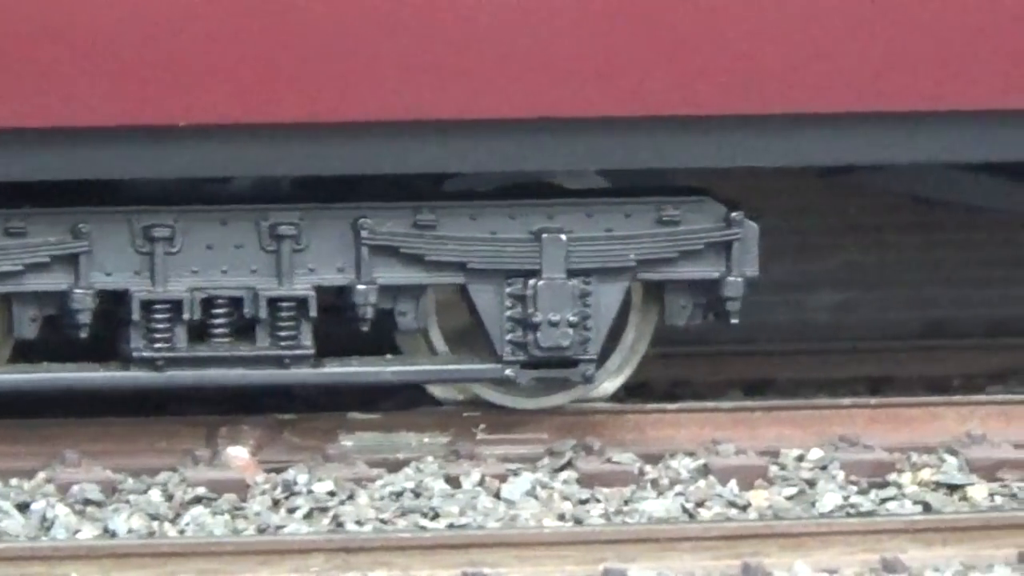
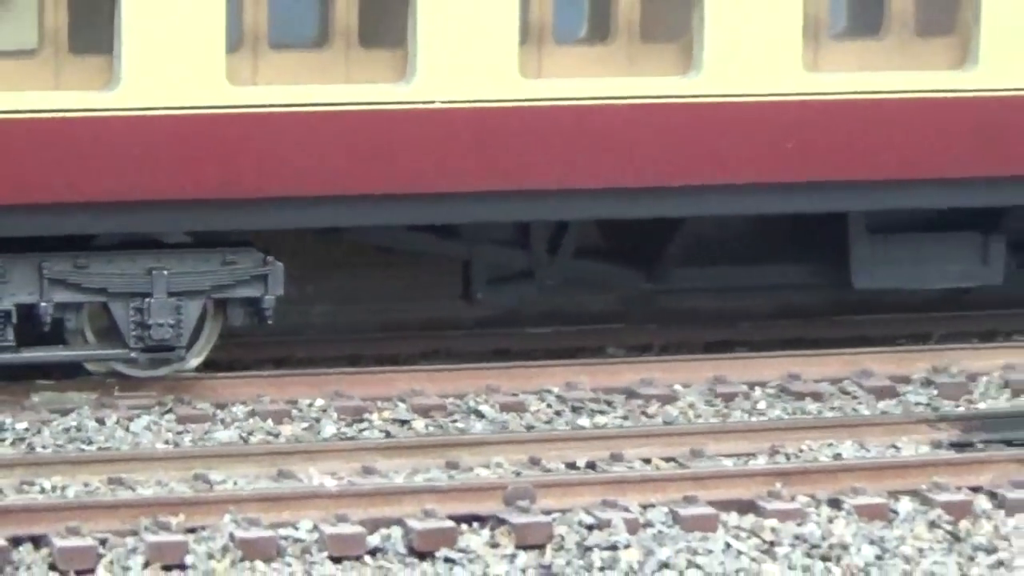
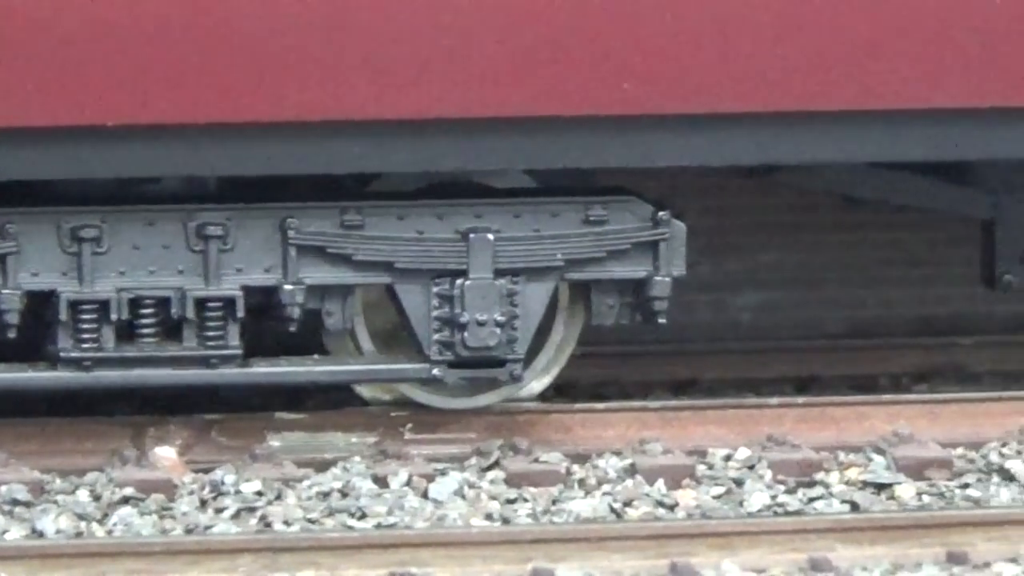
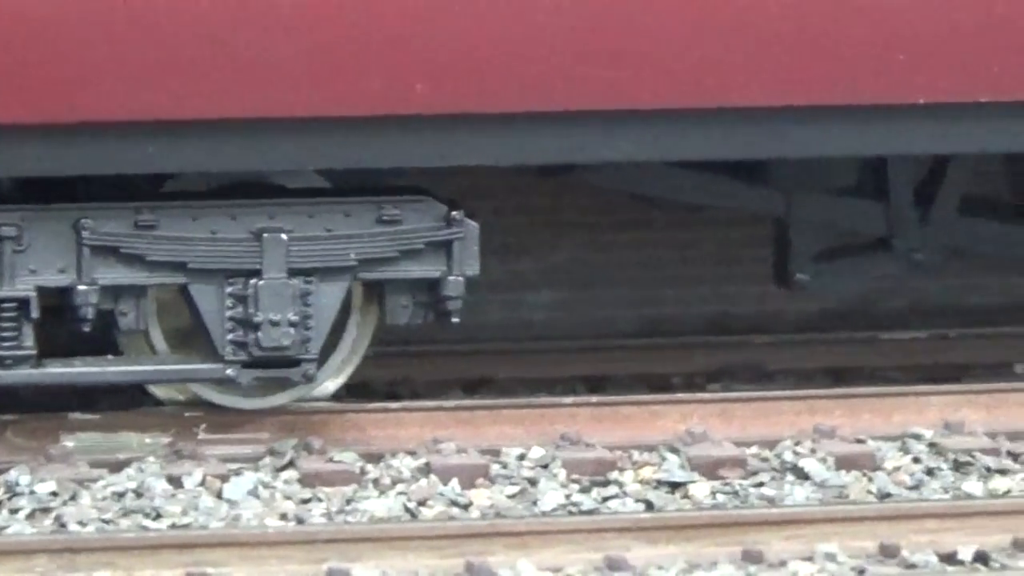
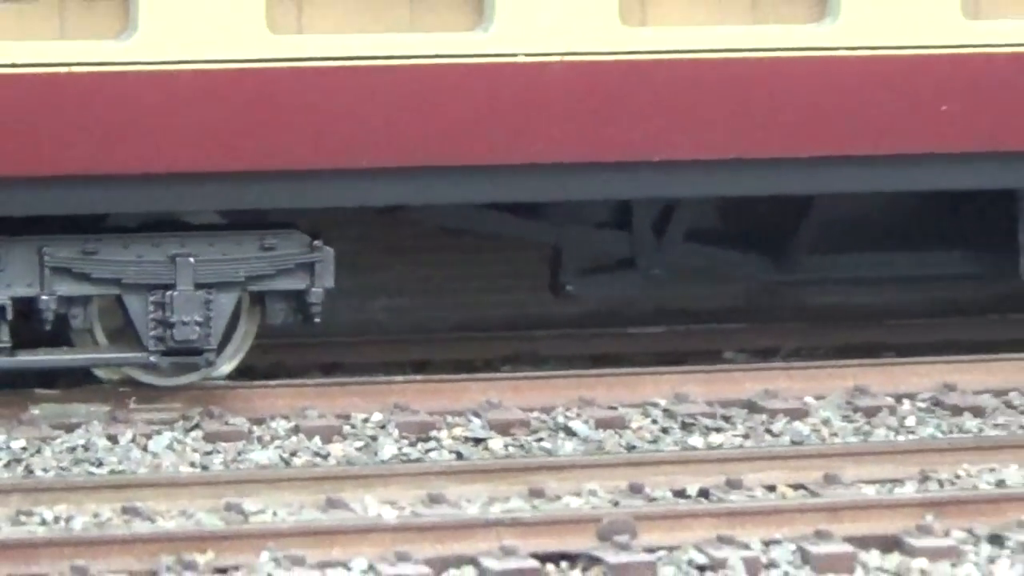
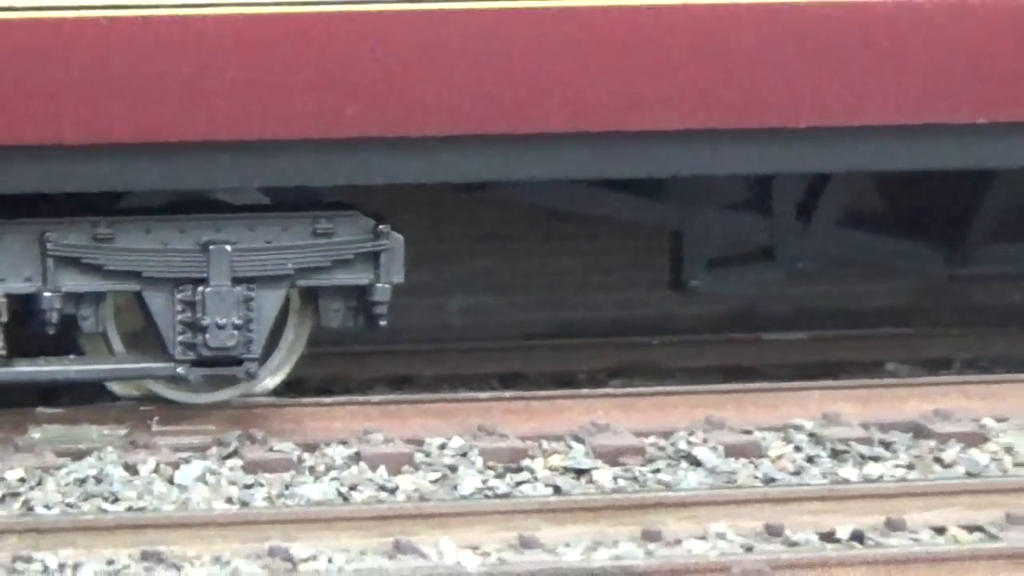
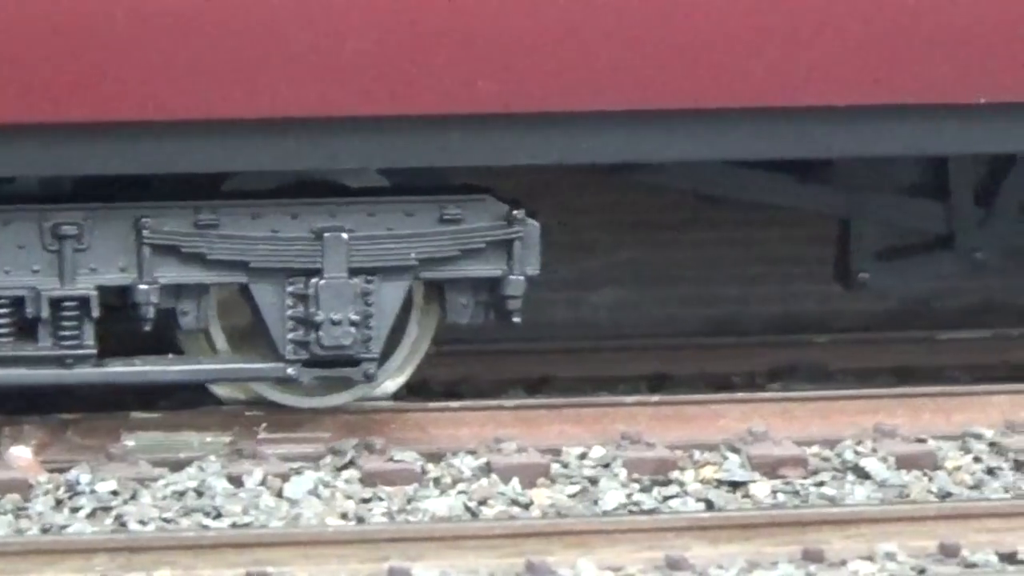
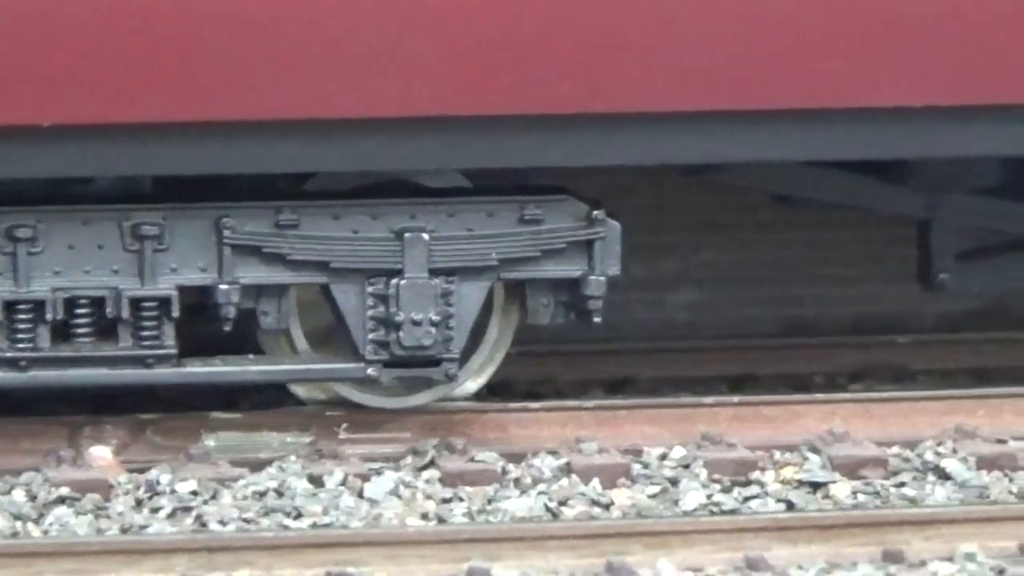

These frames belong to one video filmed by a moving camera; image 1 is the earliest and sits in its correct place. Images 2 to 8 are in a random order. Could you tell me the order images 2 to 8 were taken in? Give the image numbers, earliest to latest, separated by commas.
3, 8, 7, 4, 6, 5, 2
